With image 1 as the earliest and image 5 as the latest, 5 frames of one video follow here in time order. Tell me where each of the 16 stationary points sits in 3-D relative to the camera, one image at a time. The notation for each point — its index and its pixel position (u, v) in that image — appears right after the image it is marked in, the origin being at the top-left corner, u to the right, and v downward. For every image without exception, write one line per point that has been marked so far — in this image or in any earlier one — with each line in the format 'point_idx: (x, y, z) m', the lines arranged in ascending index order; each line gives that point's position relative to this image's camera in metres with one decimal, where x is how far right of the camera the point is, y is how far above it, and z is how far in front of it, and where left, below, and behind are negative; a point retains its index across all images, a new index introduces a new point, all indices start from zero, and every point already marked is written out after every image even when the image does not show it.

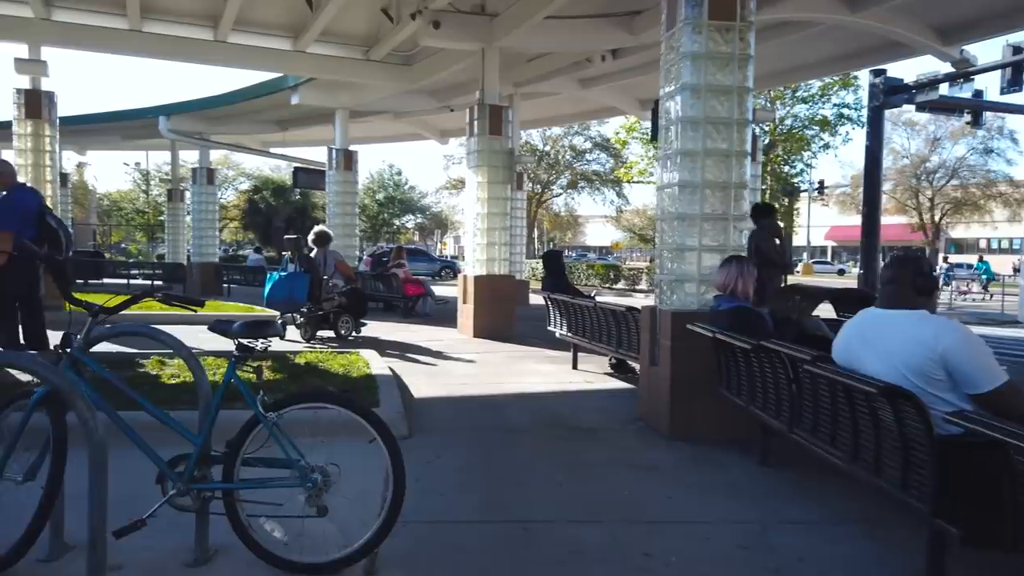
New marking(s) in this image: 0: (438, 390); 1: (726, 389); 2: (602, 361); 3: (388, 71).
0: (-0.9, -1.2, +8.7) m
1: (+1.8, -0.8, +6.2) m
2: (+1.3, -1.1, +10.8) m
3: (-2.9, +5.1, +17.4) m
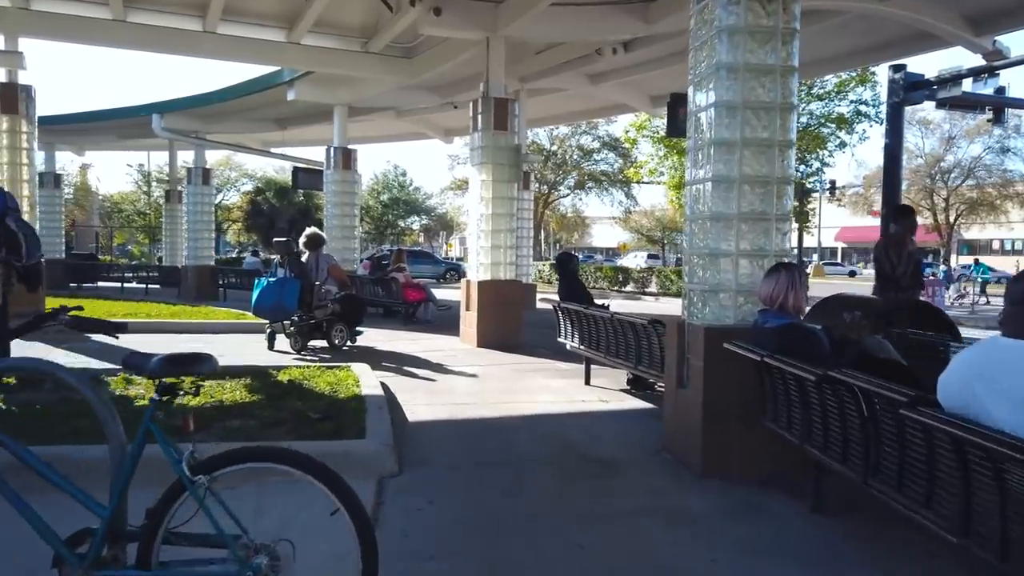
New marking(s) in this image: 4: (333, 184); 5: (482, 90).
0: (-0.8, -1.3, +7.8) m
1: (+1.8, -0.9, +5.2) m
2: (+1.4, -1.2, +9.9) m
3: (-2.8, +4.9, +16.5) m
4: (-4.7, +2.7, +19.6) m
5: (-0.5, +3.6, +13.4) m
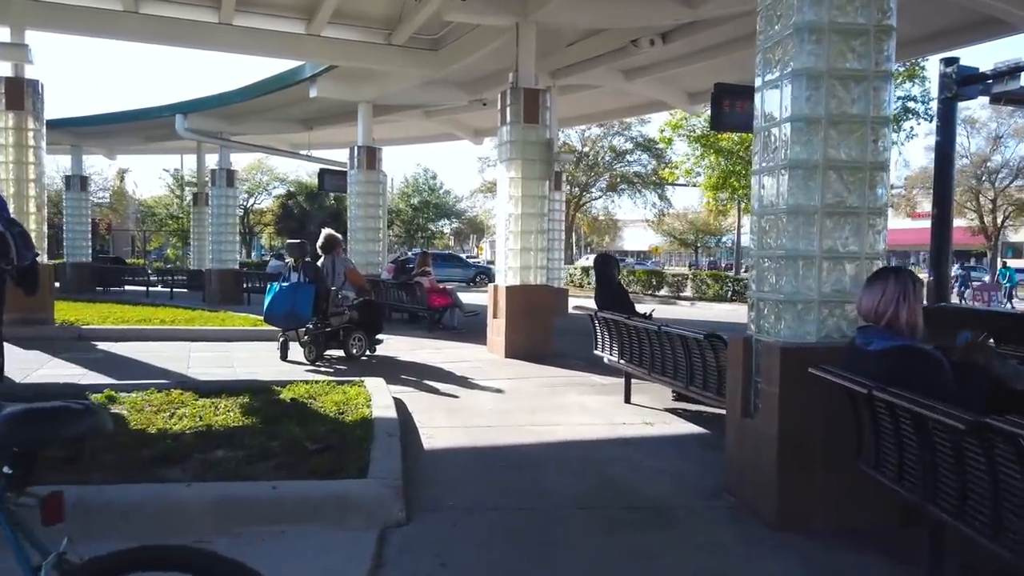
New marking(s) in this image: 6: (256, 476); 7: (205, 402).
0: (-0.5, -1.4, +6.8) m
1: (+2.0, -1.0, +4.1) m
2: (+1.8, -1.3, +8.8) m
3: (-2.1, +4.8, +15.6) m
4: (-3.9, +2.6, +18.8) m
5: (0.0, +3.5, +12.4) m
6: (-1.7, -1.2, +4.9) m
7: (-2.9, -1.1, +7.0) m
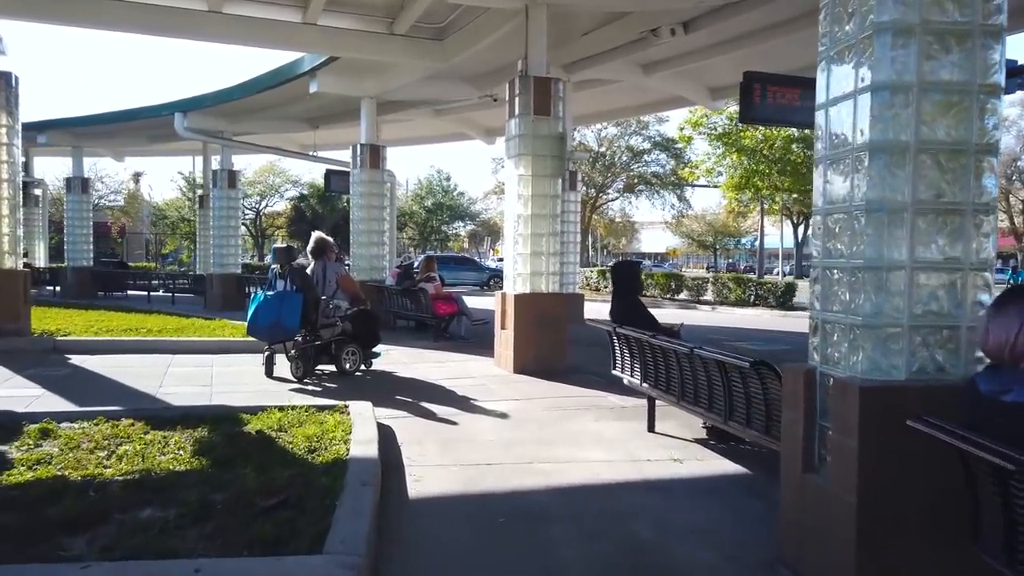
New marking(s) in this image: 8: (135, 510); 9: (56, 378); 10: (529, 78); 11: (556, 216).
0: (-0.5, -1.5, +5.7) m
1: (+2.0, -1.1, +3.0) m
2: (+1.8, -1.4, +7.7) m
3: (-1.9, +4.7, +14.6) m
4: (-3.6, +2.5, +17.8) m
5: (+0.1, +3.3, +11.3) m
6: (-1.7, -1.3, +3.8) m
7: (-2.9, -1.2, +6.0) m
8: (-2.2, -1.3, +4.4) m
9: (-5.8, -1.1, +9.4) m
10: (+0.3, +3.1, +11.1) m
11: (+0.7, +1.1, +11.3) m
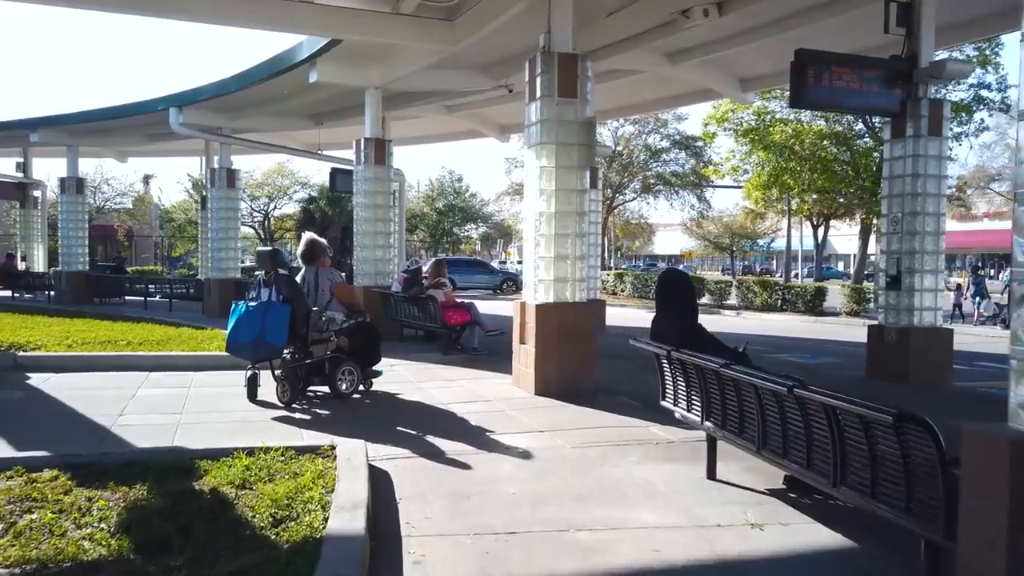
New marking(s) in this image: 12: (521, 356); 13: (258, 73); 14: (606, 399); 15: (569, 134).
0: (-0.3, -1.6, +4.3) m
1: (+2.1, -1.2, +1.5) m
2: (+2.0, -1.5, +6.2) m
3: (-1.6, +4.6, +13.2) m
4: (-3.2, +2.3, +16.4) m
5: (+0.4, +3.2, +9.9) m
6: (-1.5, -1.4, +2.4) m
7: (-2.7, -1.3, +4.6) m
8: (-2.0, -1.4, +3.0) m
9: (-5.5, -1.2, +8.1) m
10: (+0.5, +3.0, +9.6) m
11: (+0.9, +1.0, +9.8) m
12: (+0.1, -0.9, +9.8) m
13: (-5.6, +4.8, +16.7) m
14: (+1.2, -1.4, +9.3) m
15: (+0.7, +2.0, +9.7) m
